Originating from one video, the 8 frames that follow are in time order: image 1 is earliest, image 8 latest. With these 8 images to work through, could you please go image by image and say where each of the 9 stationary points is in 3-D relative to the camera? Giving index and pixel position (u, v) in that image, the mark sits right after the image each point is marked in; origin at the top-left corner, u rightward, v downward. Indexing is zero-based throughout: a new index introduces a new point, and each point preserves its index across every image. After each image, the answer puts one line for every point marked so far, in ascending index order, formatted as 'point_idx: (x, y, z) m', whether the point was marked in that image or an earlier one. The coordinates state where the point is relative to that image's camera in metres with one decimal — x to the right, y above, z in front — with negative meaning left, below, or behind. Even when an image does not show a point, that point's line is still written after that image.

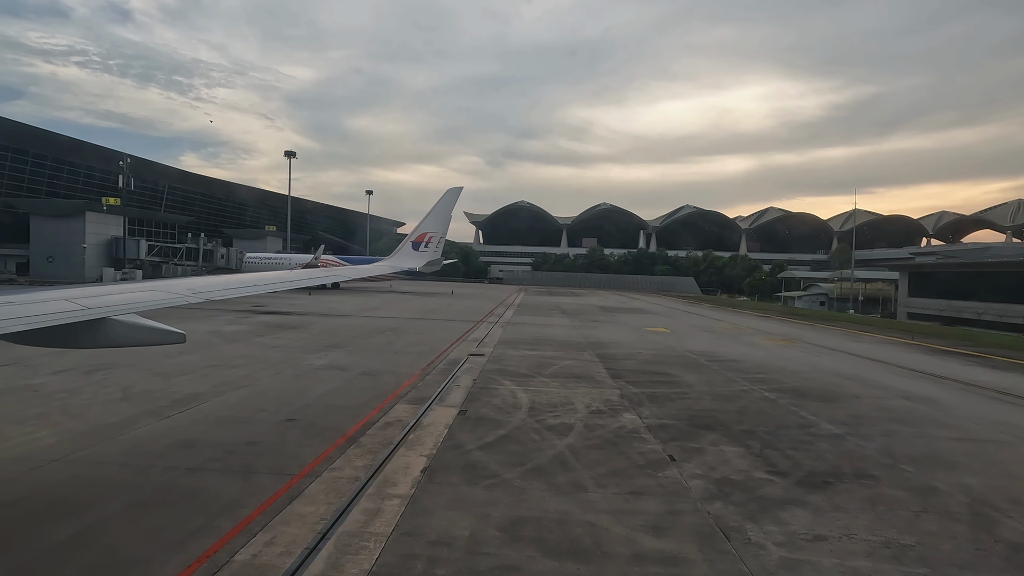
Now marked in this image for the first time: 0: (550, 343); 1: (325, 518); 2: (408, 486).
0: (+1.4, -2.0, +19.7) m
1: (-1.8, -2.3, +5.3) m
2: (-1.2, -2.3, +6.2) m
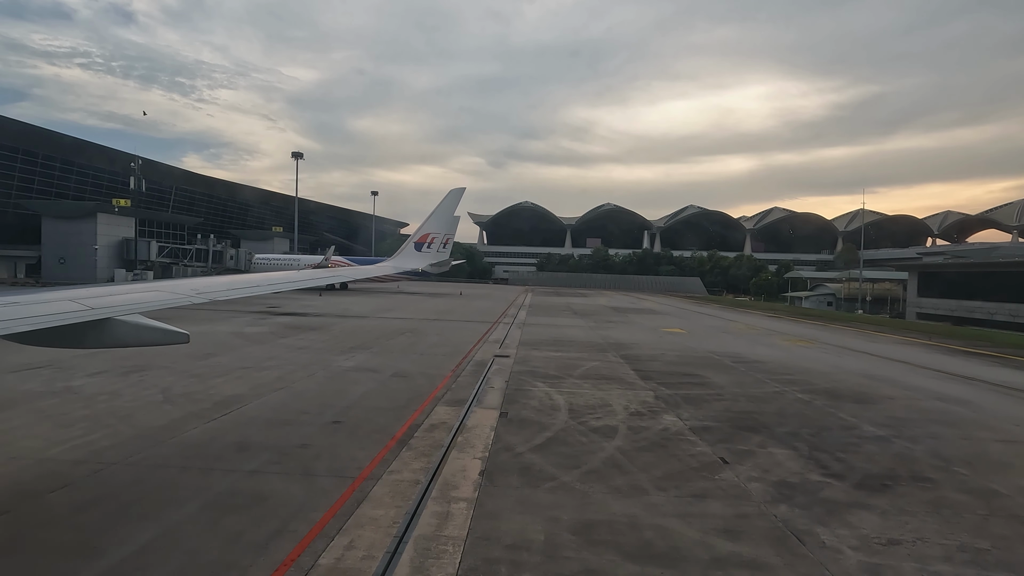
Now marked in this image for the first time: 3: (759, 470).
0: (+2.2, -2.0, +19.7) m
1: (-1.1, -2.3, +5.3) m
2: (-0.5, -2.3, +6.2) m
3: (+3.3, -2.4, +7.3) m
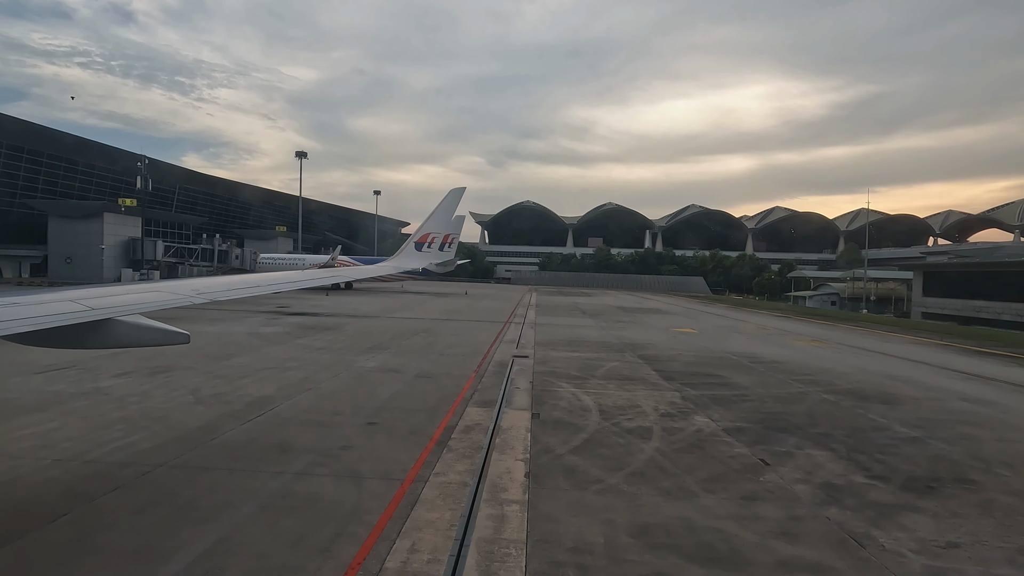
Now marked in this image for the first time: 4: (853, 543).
0: (+2.8, -2.1, +19.7) m
1: (-0.5, -2.3, +5.3) m
2: (+0.1, -2.3, +6.2) m
3: (+3.9, -2.5, +7.3) m
4: (+3.3, -2.5, +5.3) m
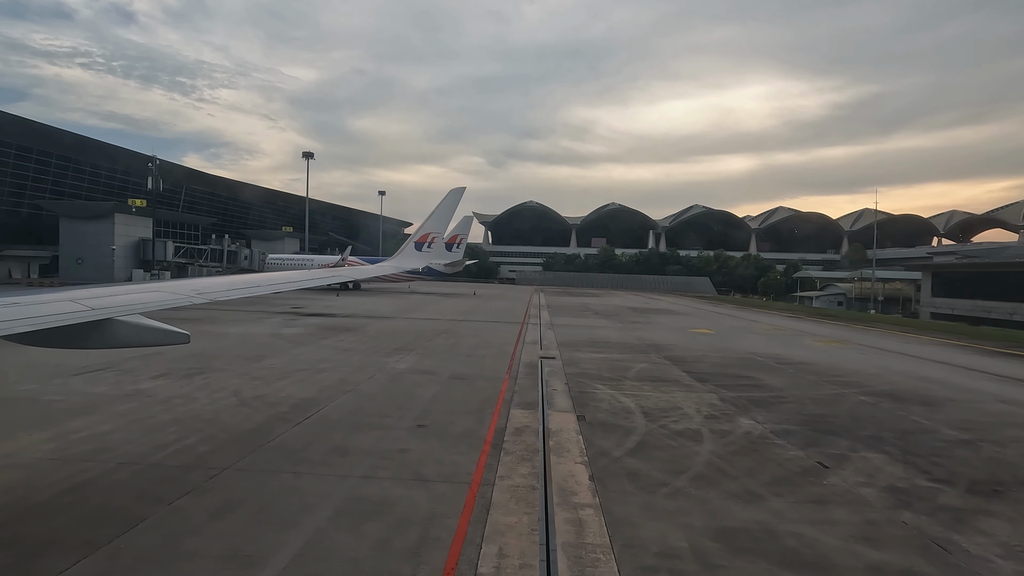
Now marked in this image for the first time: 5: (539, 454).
0: (+3.6, -2.1, +19.7) m
1: (+0.2, -2.3, +5.3) m
2: (+0.9, -2.4, +6.2) m
3: (+4.7, -2.5, +7.2) m
4: (+4.1, -2.5, +5.2) m
5: (+0.4, -2.3, +7.5) m
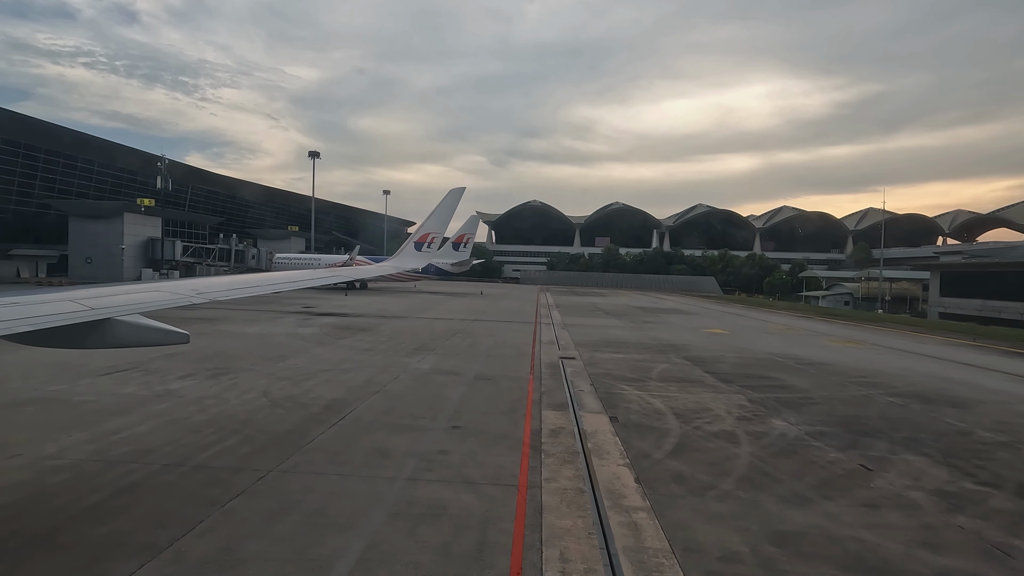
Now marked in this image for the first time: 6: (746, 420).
0: (+4.2, -2.1, +19.6) m
1: (+0.8, -2.4, +5.2) m
2: (+1.4, -2.4, +6.1) m
3: (+5.2, -2.5, +7.1) m
4: (+4.7, -2.5, +5.2) m
5: (+0.9, -2.3, +7.4) m
6: (+4.2, -2.4, +9.8) m
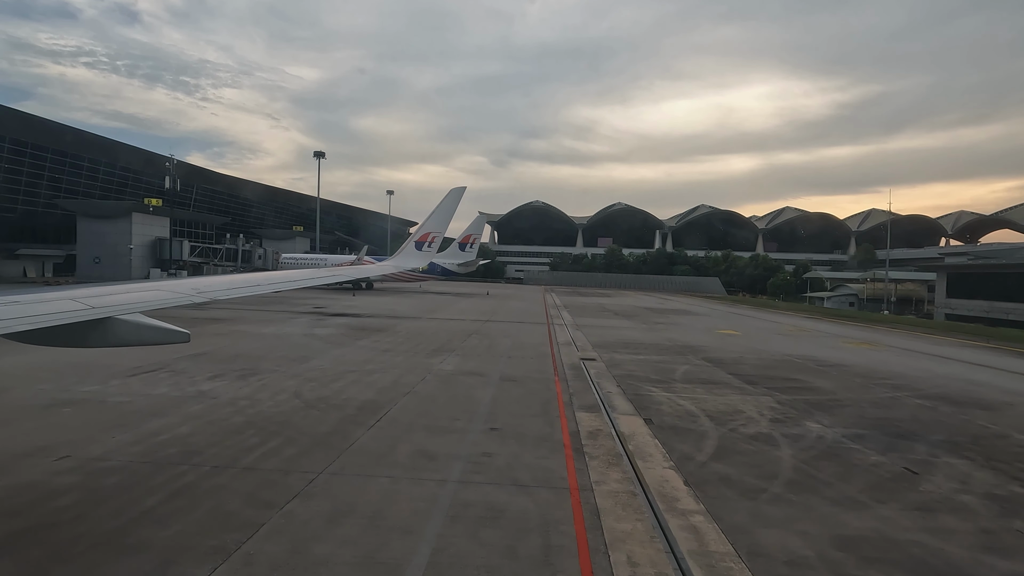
0: (+4.8, -2.1, +19.6) m
1: (+1.4, -2.4, +5.2) m
2: (+2.0, -2.4, +6.1) m
3: (+5.8, -2.5, +7.1) m
4: (+5.3, -2.6, +5.2) m
5: (+1.5, -2.3, +7.4) m
6: (+4.8, -2.4, +9.8) m
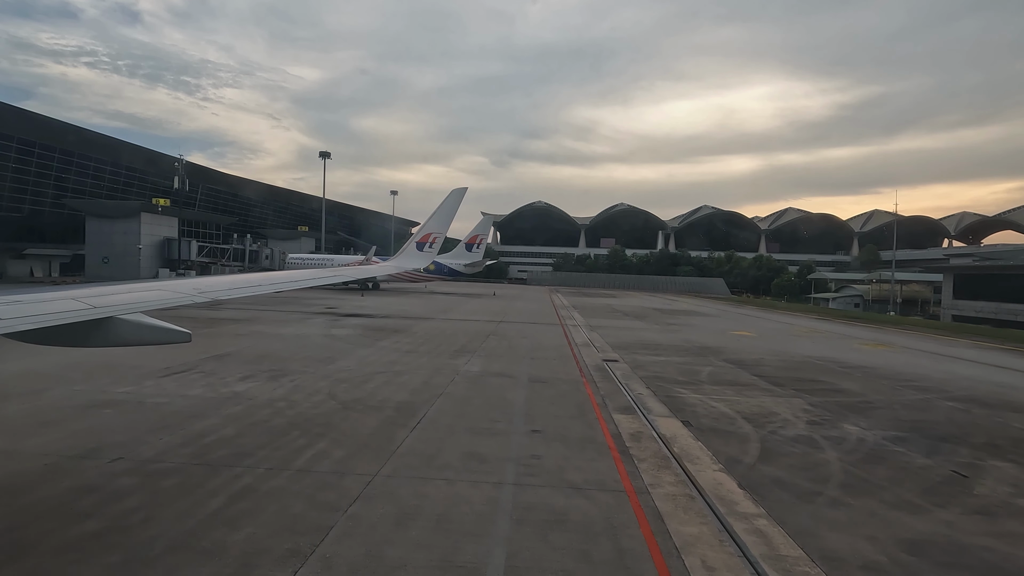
0: (+5.5, -2.2, +19.6) m
1: (+2.0, -2.4, +5.2) m
2: (+2.7, -2.4, +6.1) m
3: (+6.5, -2.6, +7.1) m
4: (+5.9, -2.6, +5.1) m
5: (+2.2, -2.4, +7.4) m
6: (+5.5, -2.5, +9.8) m
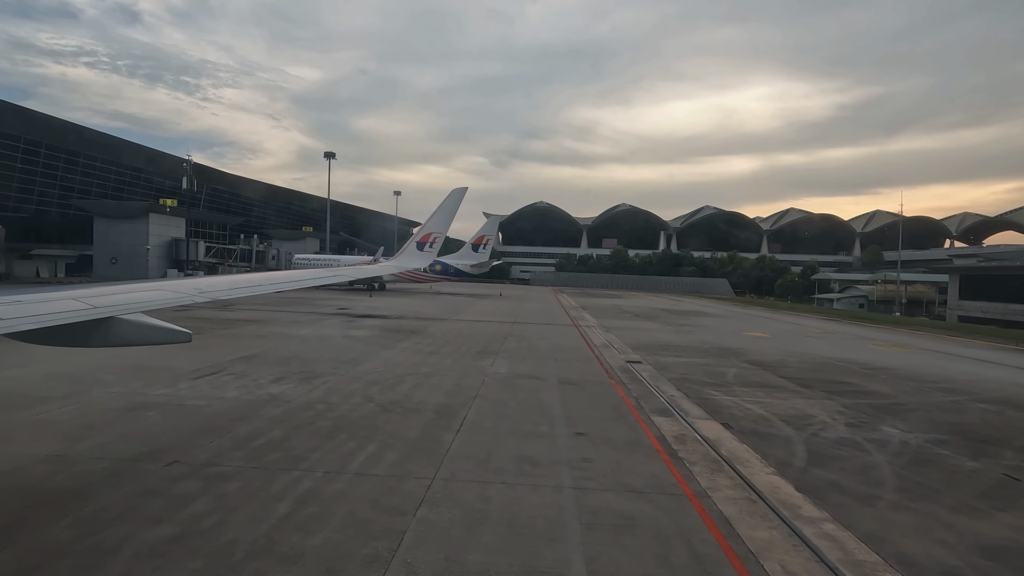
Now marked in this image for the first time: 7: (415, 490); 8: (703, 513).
0: (+6.2, -2.2, +19.5) m
1: (+2.7, -2.5, +5.2) m
2: (+3.4, -2.5, +6.1) m
3: (+7.2, -2.6, +7.1) m
4: (+6.6, -2.6, +5.1) m
5: (+2.9, -2.4, +7.4) m
6: (+6.2, -2.5, +9.7) m
7: (-1.1, -2.3, +6.0) m
8: (+2.0, -2.4, +5.8) m
